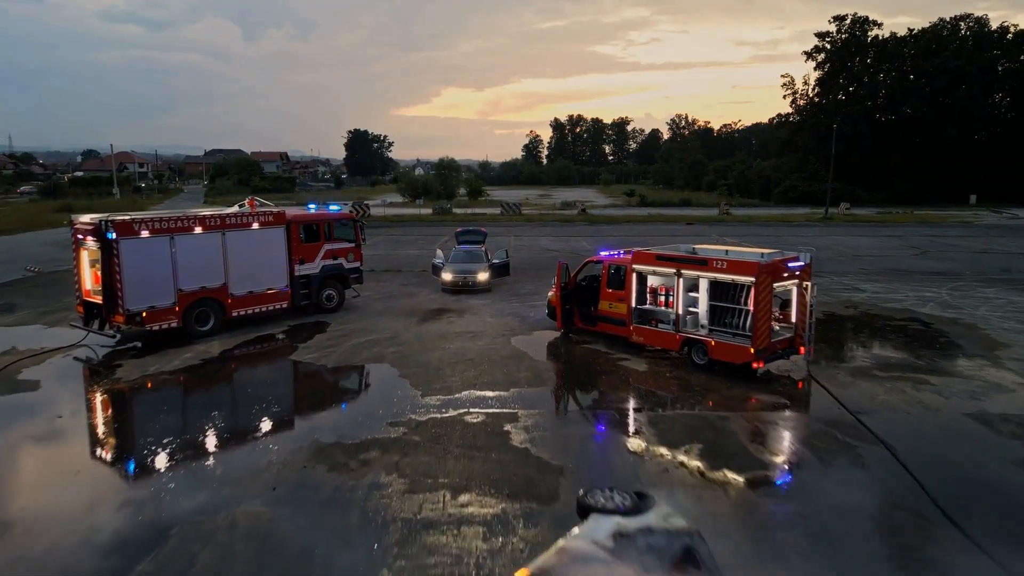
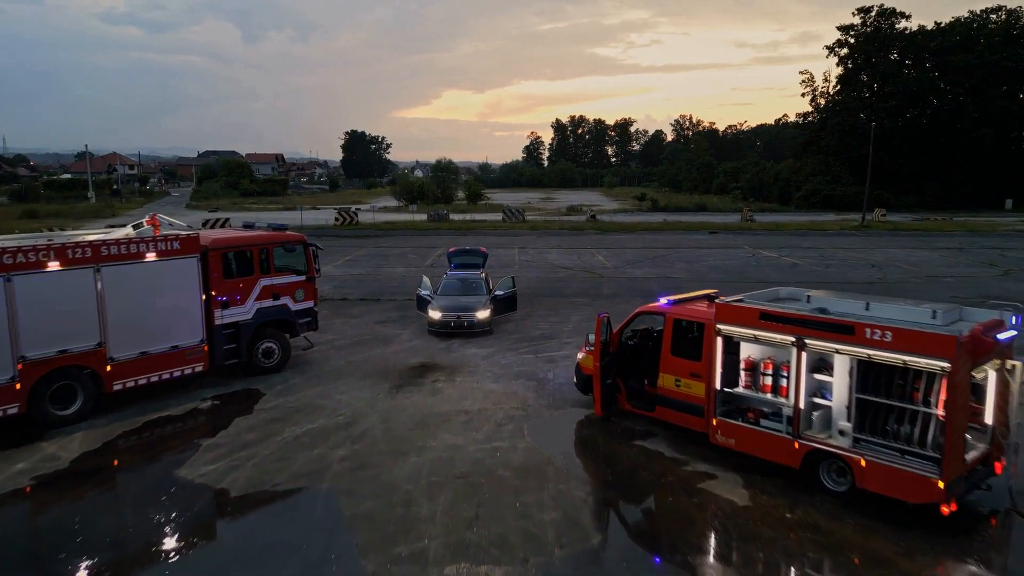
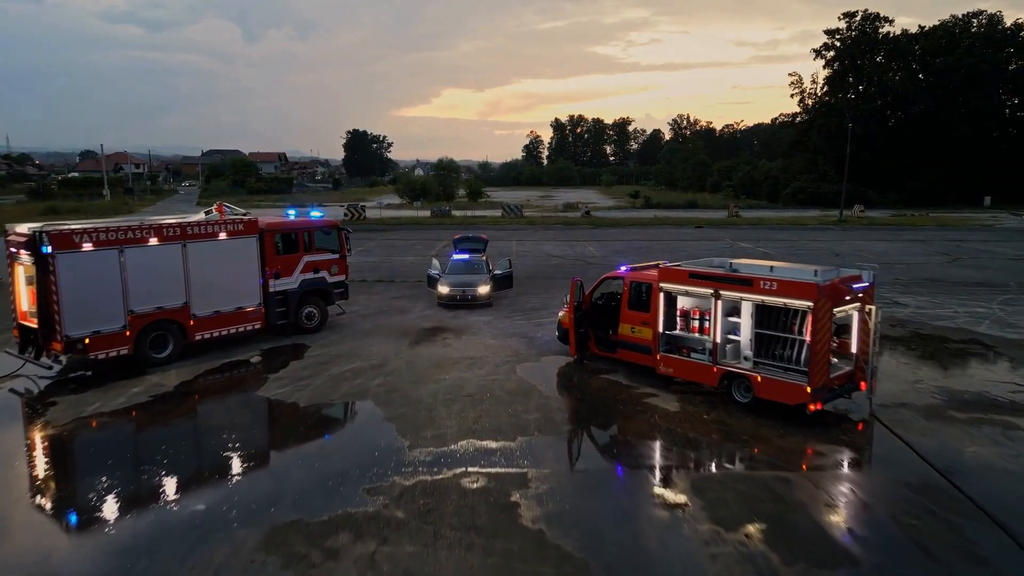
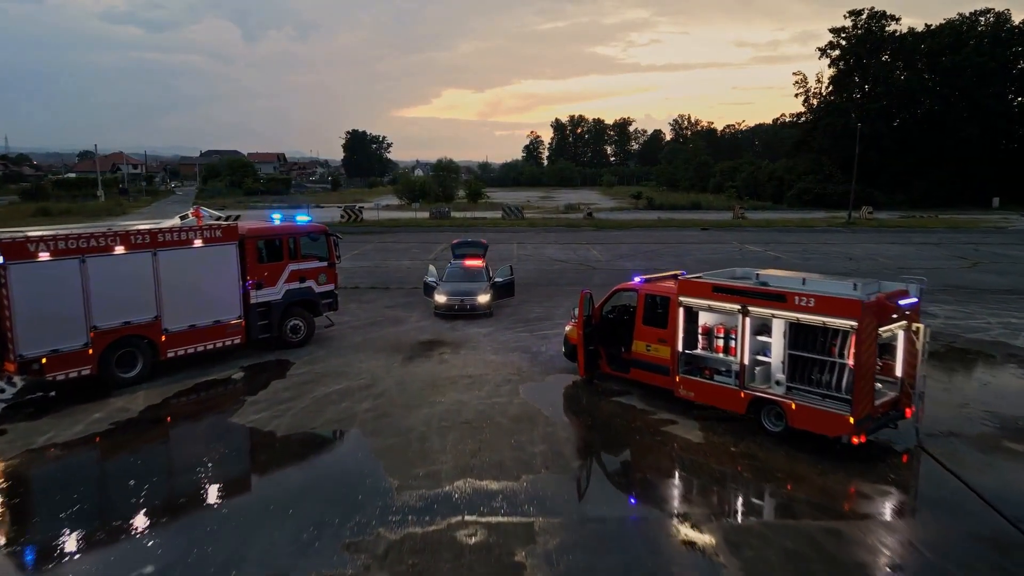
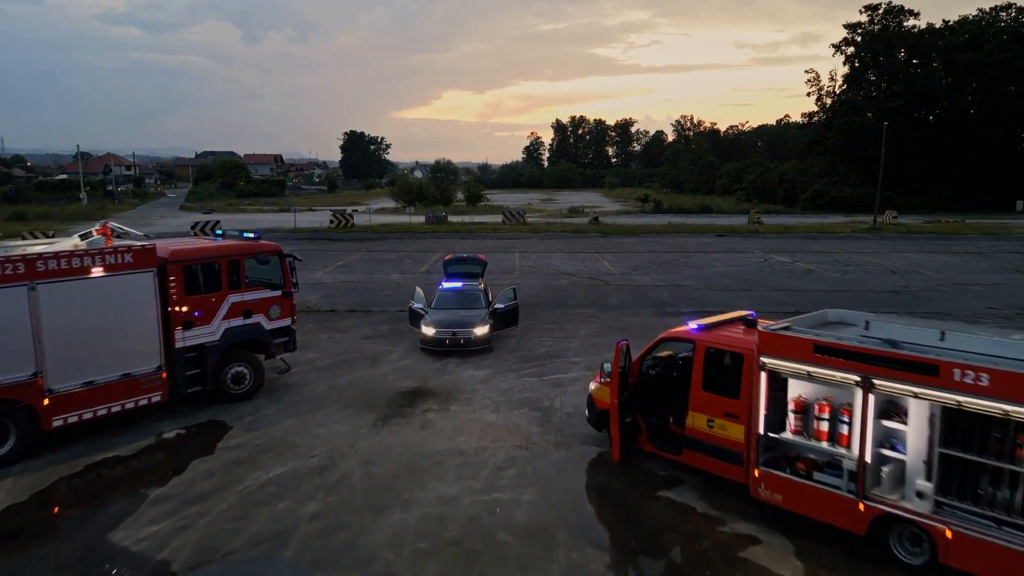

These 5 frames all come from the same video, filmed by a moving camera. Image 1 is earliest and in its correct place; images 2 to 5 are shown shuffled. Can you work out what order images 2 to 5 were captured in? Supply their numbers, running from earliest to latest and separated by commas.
3, 4, 2, 5
